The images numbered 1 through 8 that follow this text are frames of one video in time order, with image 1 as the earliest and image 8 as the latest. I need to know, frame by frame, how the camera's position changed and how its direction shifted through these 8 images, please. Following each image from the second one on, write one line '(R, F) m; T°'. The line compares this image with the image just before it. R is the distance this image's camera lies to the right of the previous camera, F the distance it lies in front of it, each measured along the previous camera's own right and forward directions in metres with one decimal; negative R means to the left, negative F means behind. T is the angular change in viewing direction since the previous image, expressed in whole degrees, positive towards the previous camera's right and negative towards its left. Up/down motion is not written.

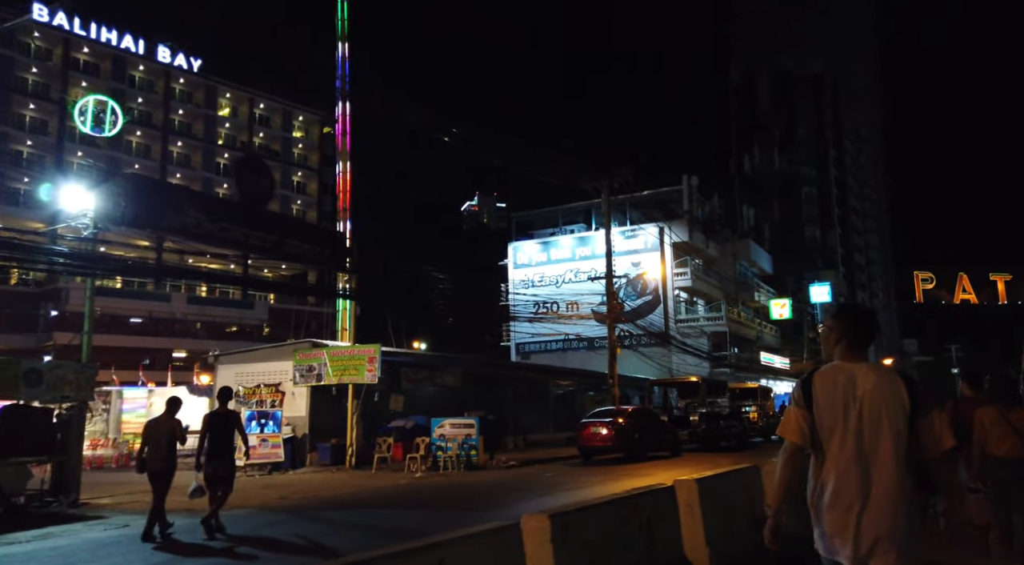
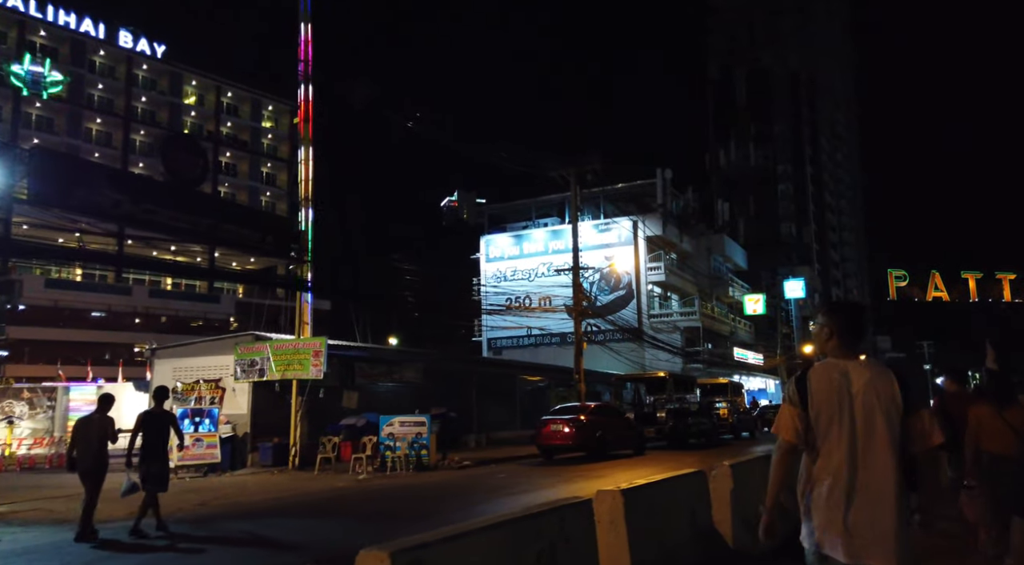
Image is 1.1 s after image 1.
(+0.5, +0.9) m; +1°
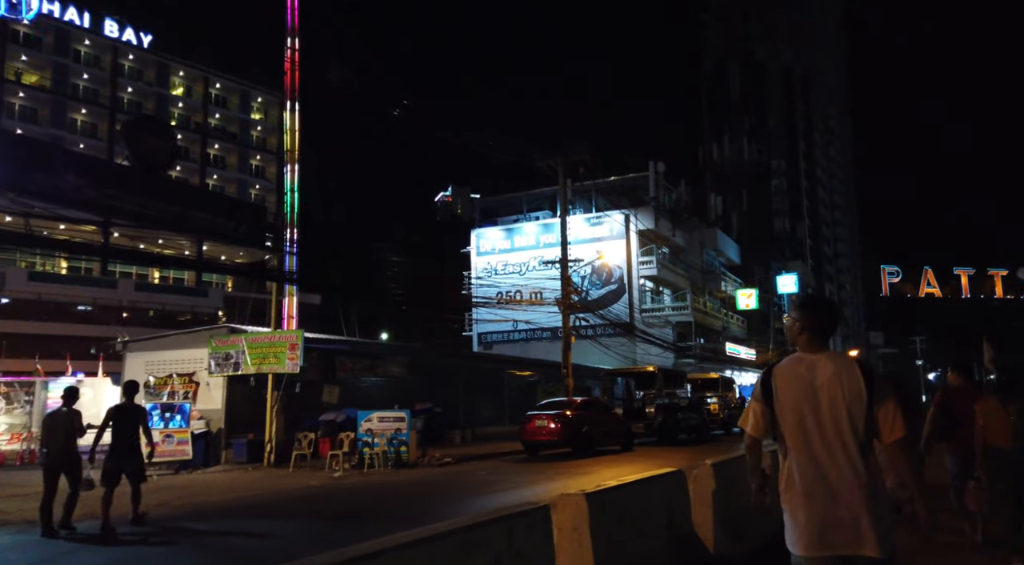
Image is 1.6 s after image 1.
(+0.2, +0.5) m; 0°
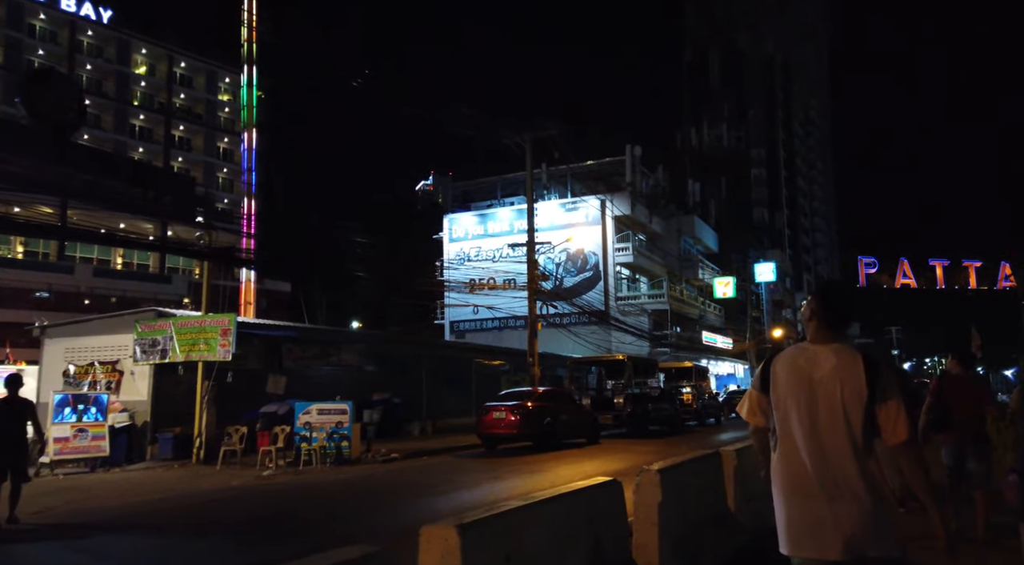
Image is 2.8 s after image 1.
(+0.5, +1.3) m; +1°
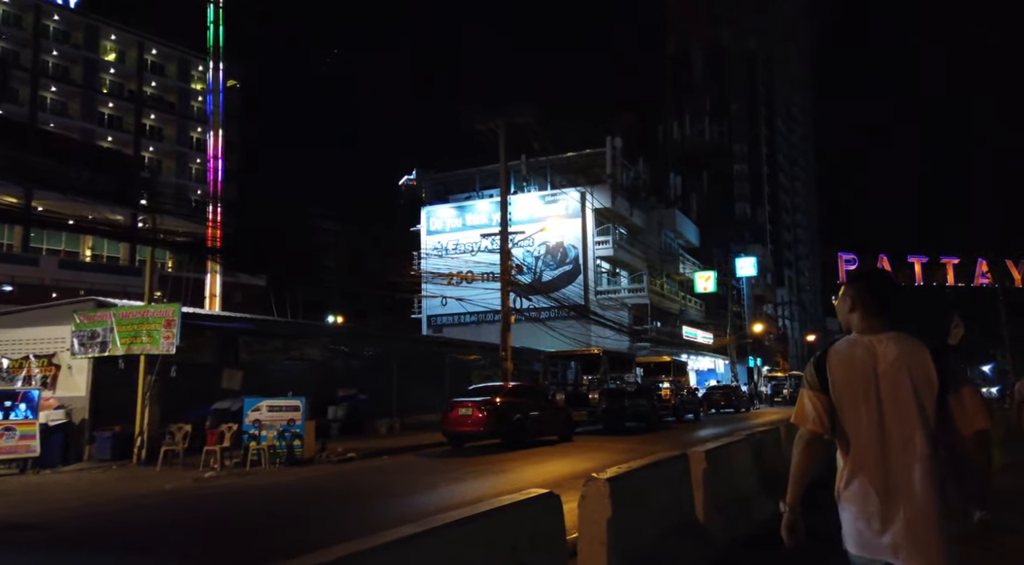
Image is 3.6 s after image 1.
(+0.3, +0.9) m; +1°
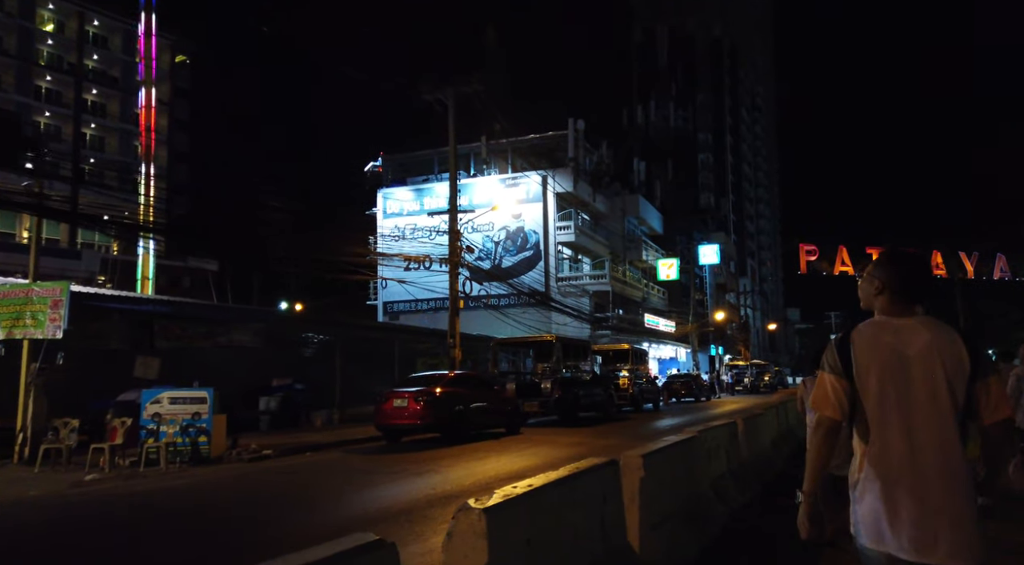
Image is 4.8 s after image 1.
(+0.5, +1.5) m; +2°
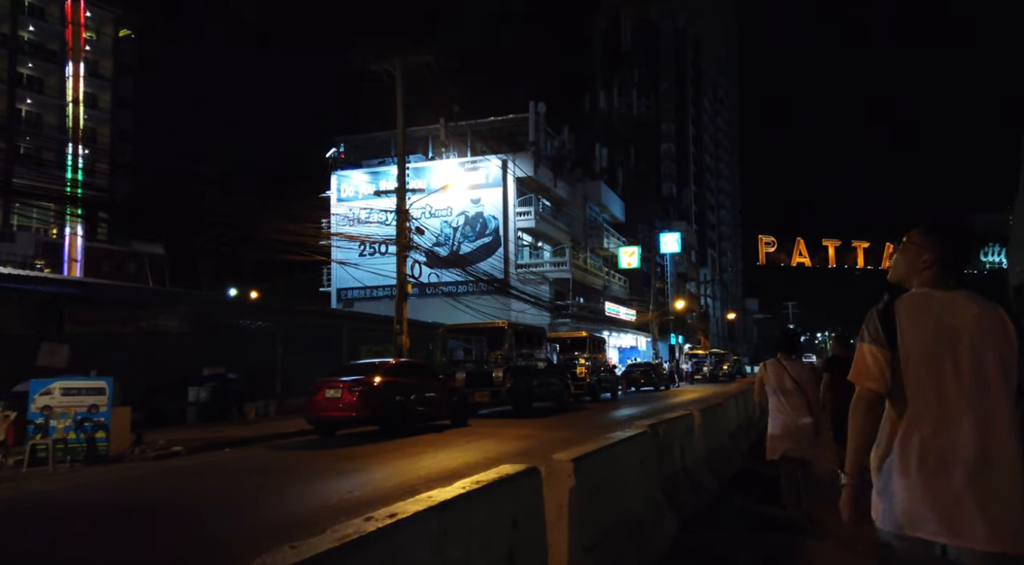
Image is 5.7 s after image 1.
(+0.3, +1.2) m; +3°
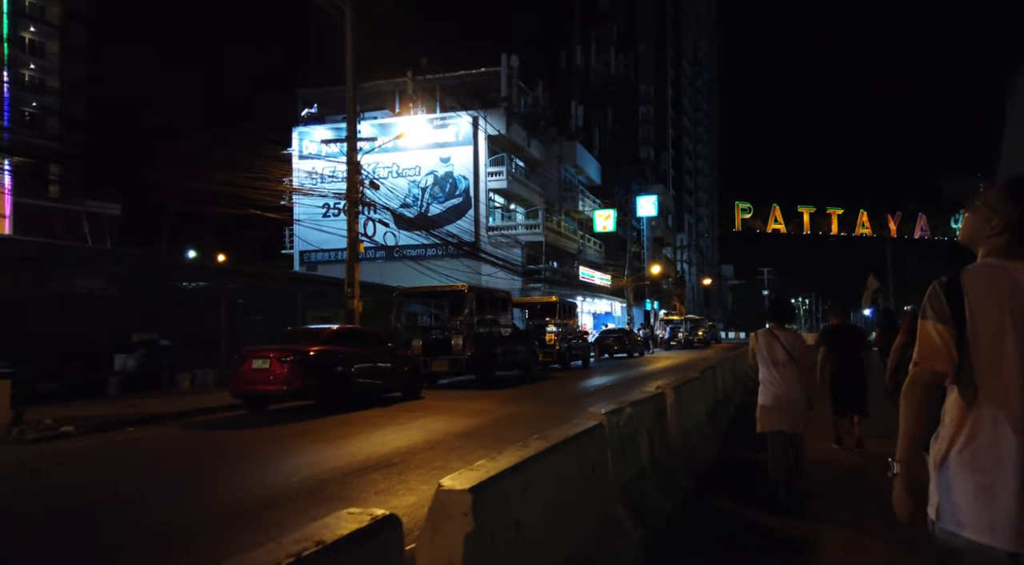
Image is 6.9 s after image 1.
(+0.4, +1.6) m; +2°
